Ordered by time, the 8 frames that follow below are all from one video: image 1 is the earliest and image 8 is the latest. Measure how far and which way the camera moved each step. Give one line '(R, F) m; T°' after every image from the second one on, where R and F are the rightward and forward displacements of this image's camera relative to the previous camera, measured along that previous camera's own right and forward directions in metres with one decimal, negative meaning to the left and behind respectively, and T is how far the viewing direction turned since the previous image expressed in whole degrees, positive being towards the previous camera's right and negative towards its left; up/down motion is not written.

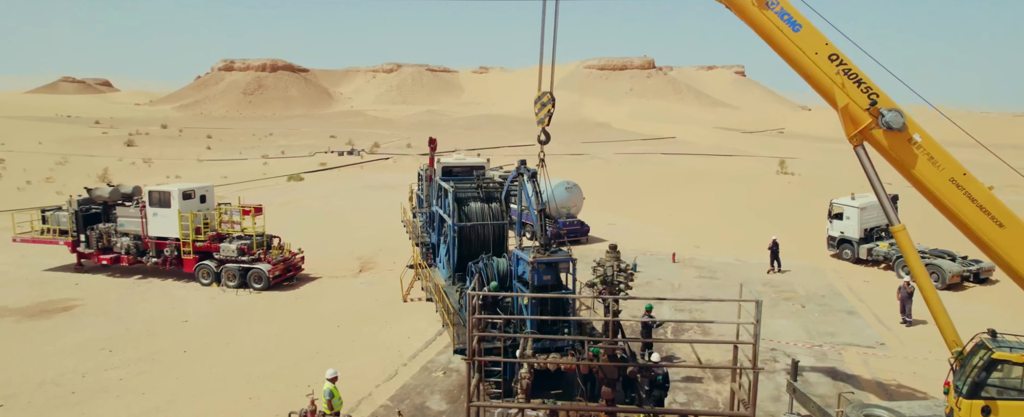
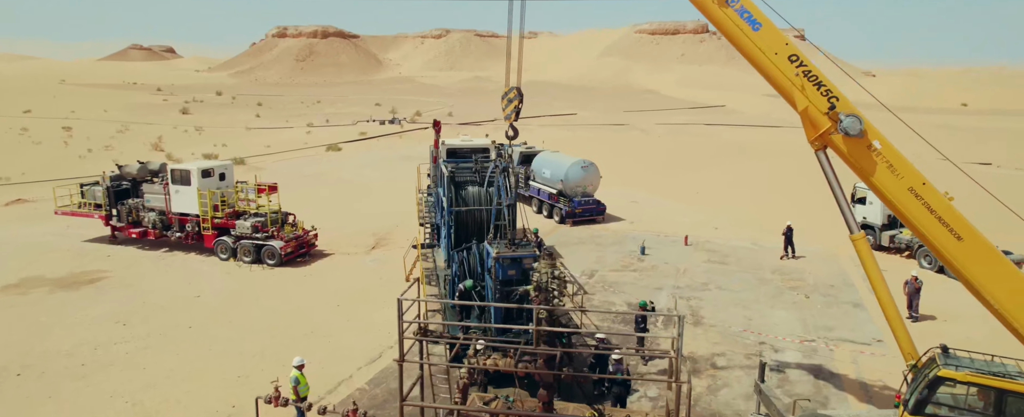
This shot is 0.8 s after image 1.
(+1.6, 0.0) m; -5°
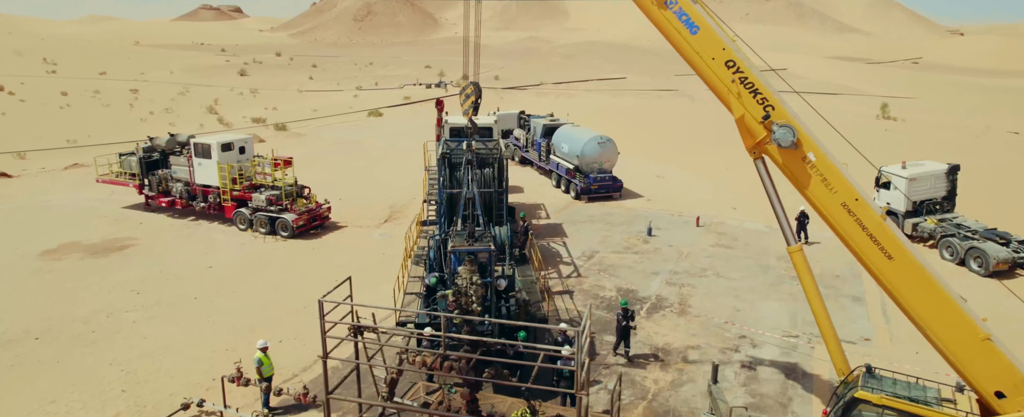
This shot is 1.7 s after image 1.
(+2.0, 0.0) m; -6°
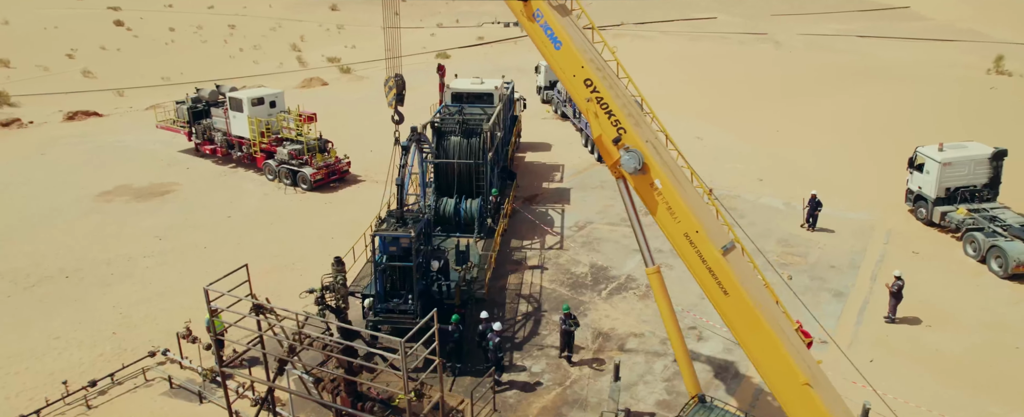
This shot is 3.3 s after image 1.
(+3.6, 0.0) m; -9°
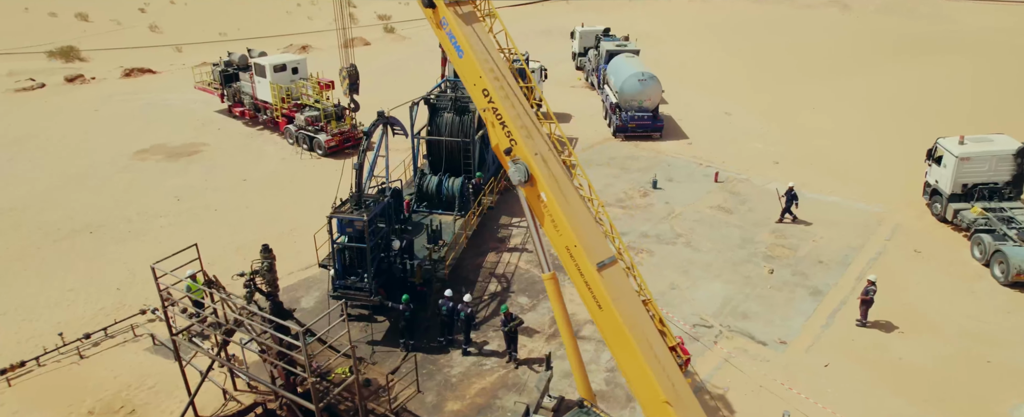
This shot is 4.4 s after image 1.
(+2.5, -0.2) m; -6°
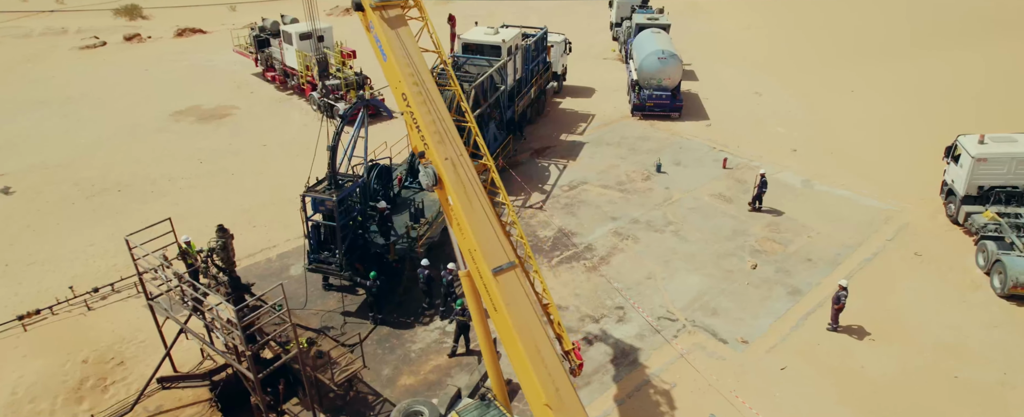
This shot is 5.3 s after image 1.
(+2.3, -0.2) m; -6°
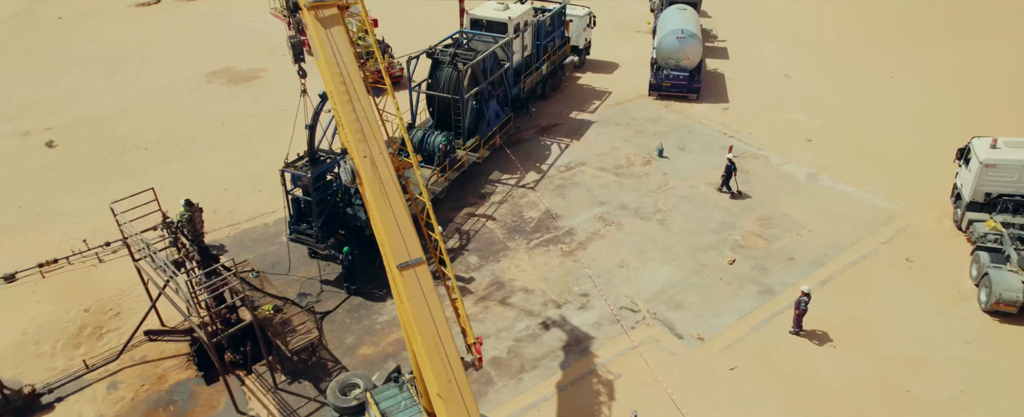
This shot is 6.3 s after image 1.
(+2.3, -0.3) m; -6°
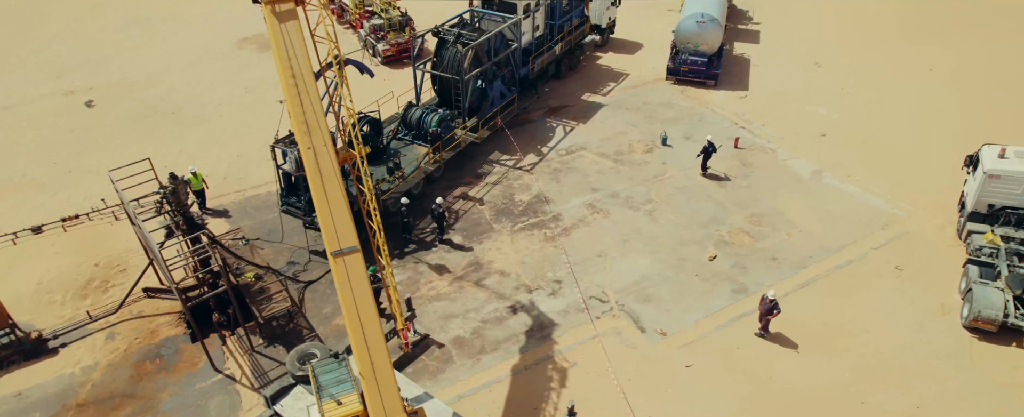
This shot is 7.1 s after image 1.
(+2.0, -0.3) m; -5°
